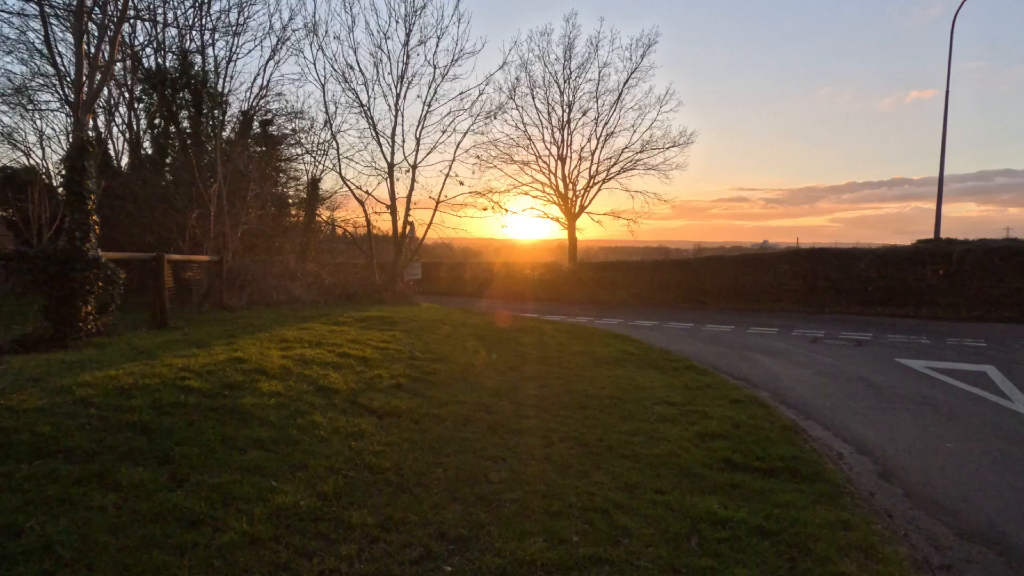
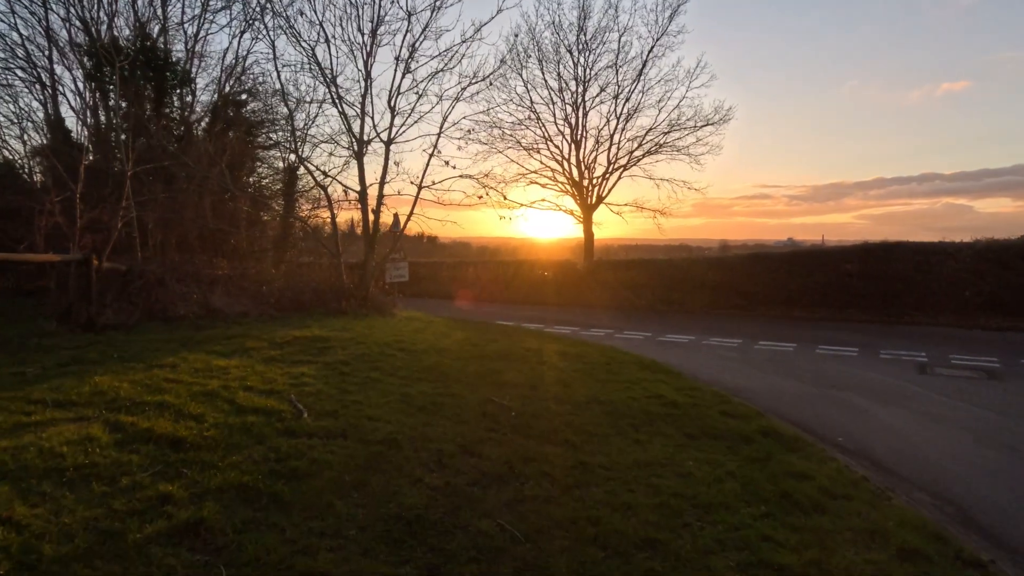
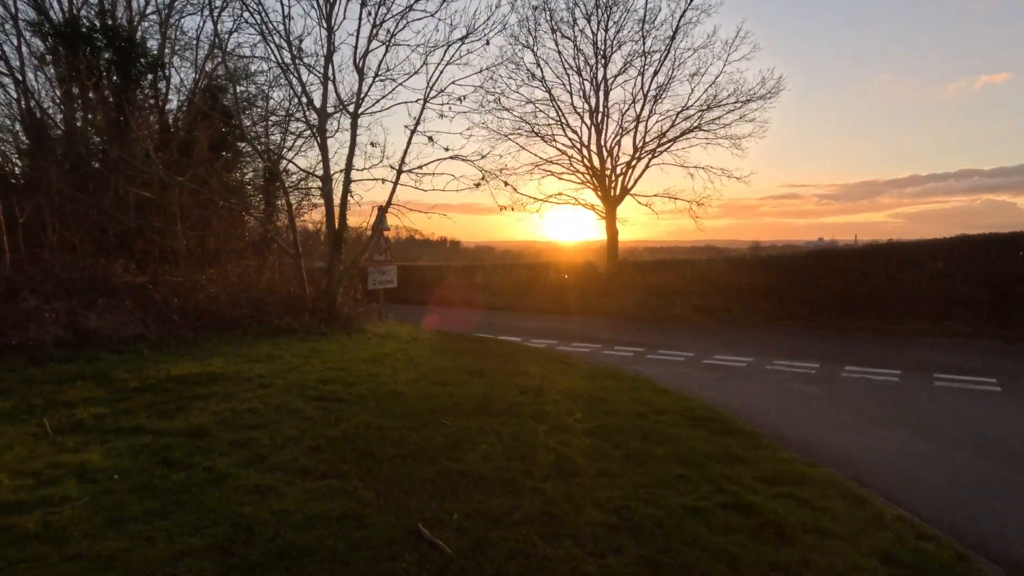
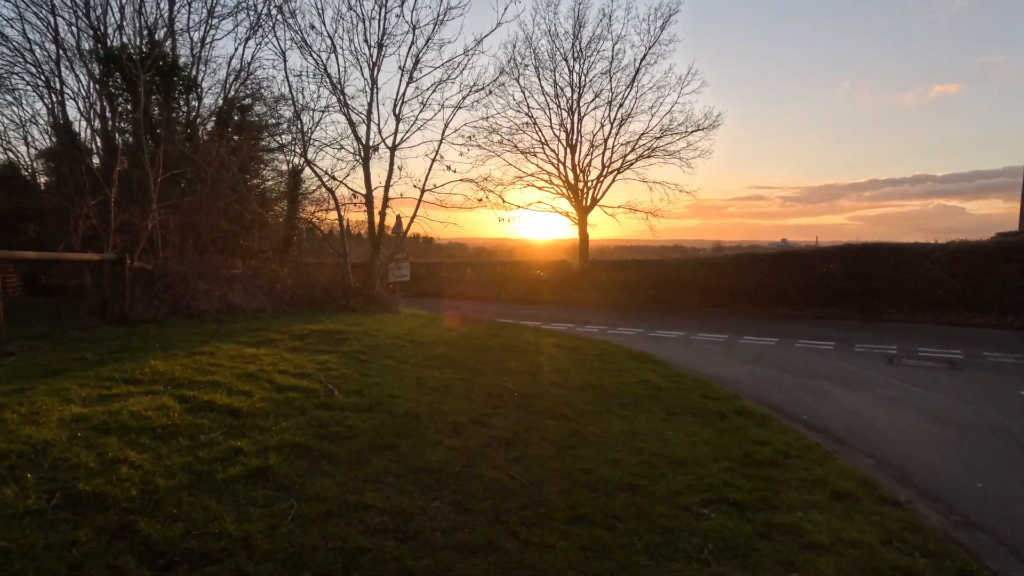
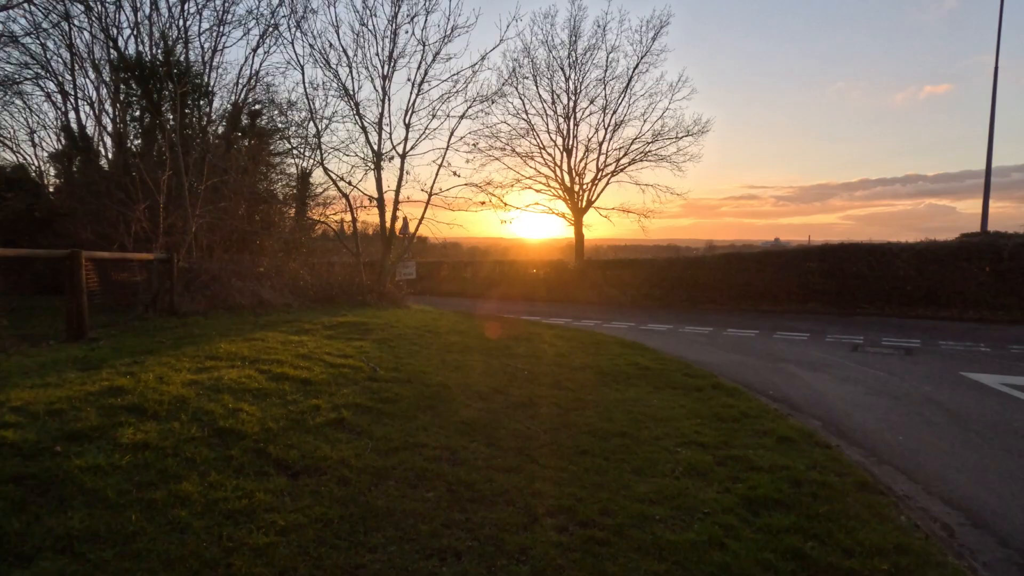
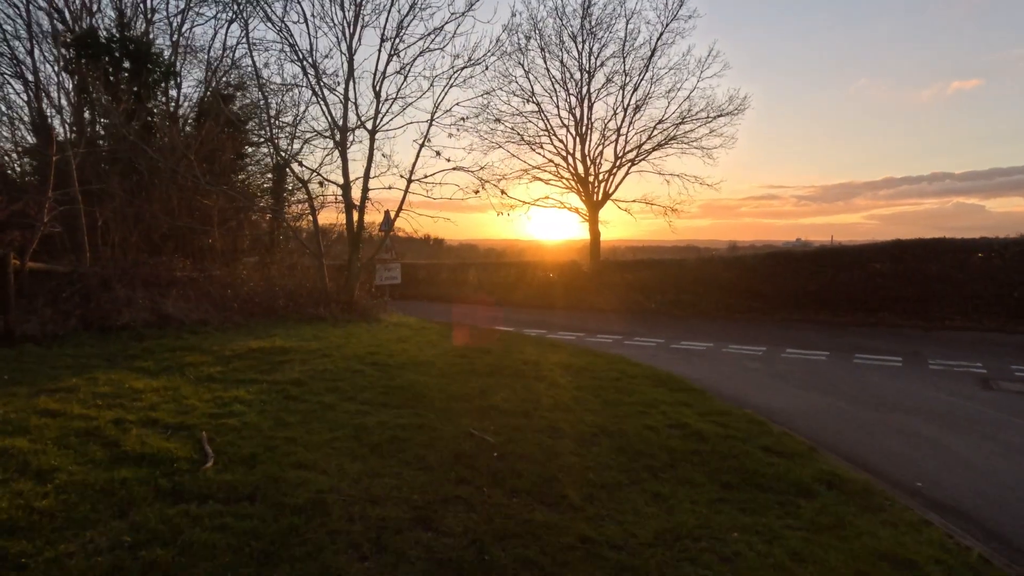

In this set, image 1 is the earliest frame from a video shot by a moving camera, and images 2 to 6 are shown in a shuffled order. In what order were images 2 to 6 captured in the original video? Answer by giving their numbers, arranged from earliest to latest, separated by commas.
5, 4, 2, 6, 3
